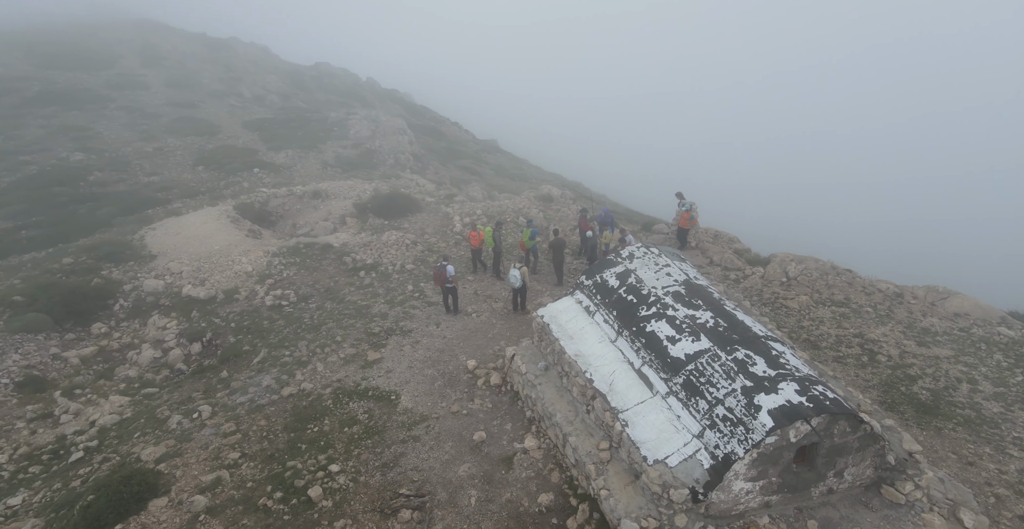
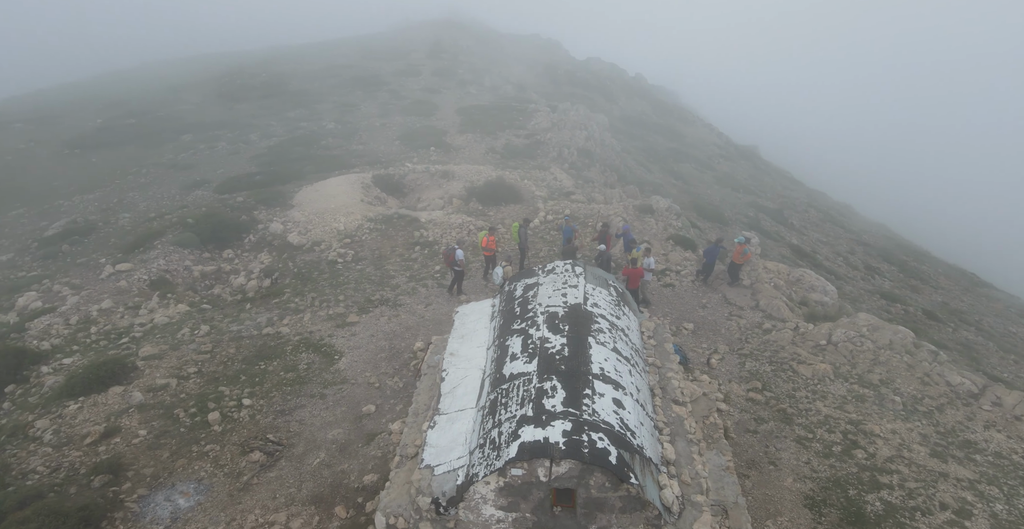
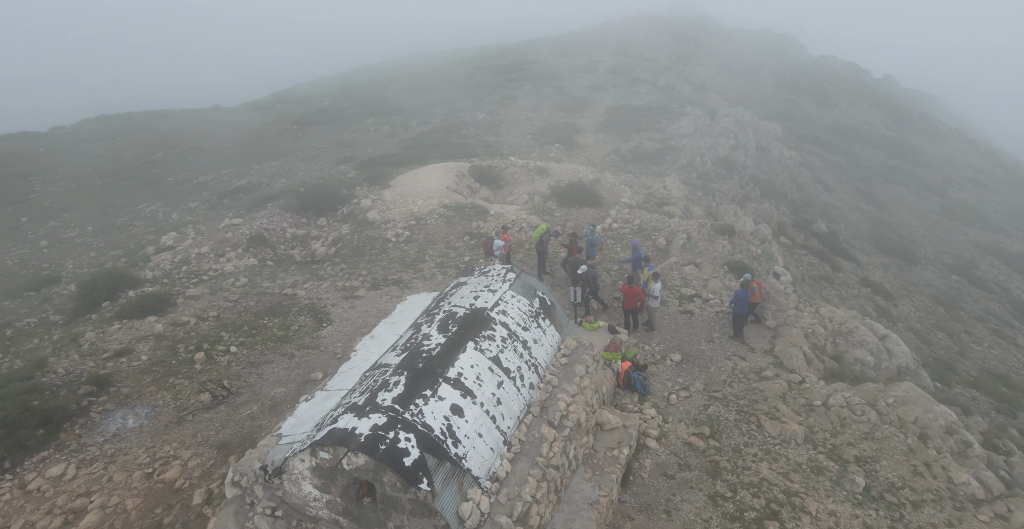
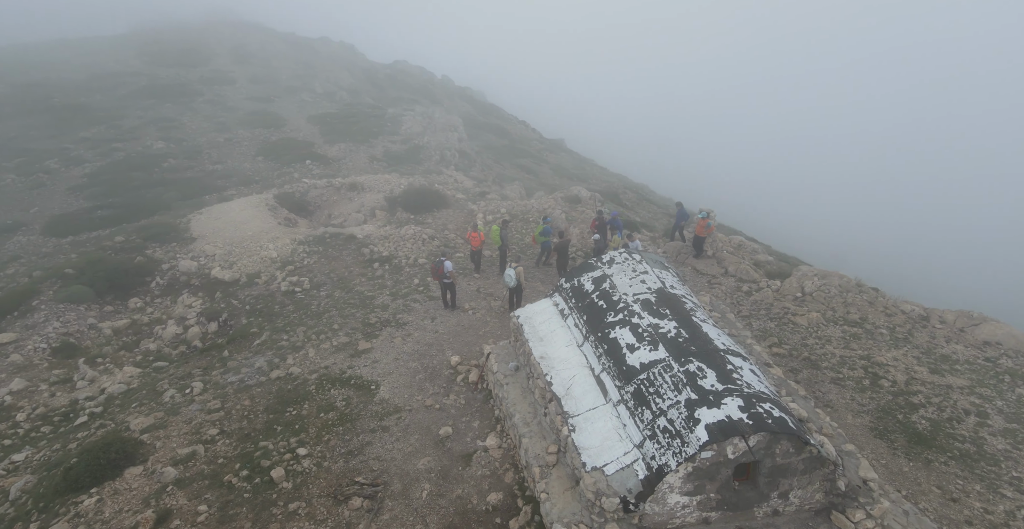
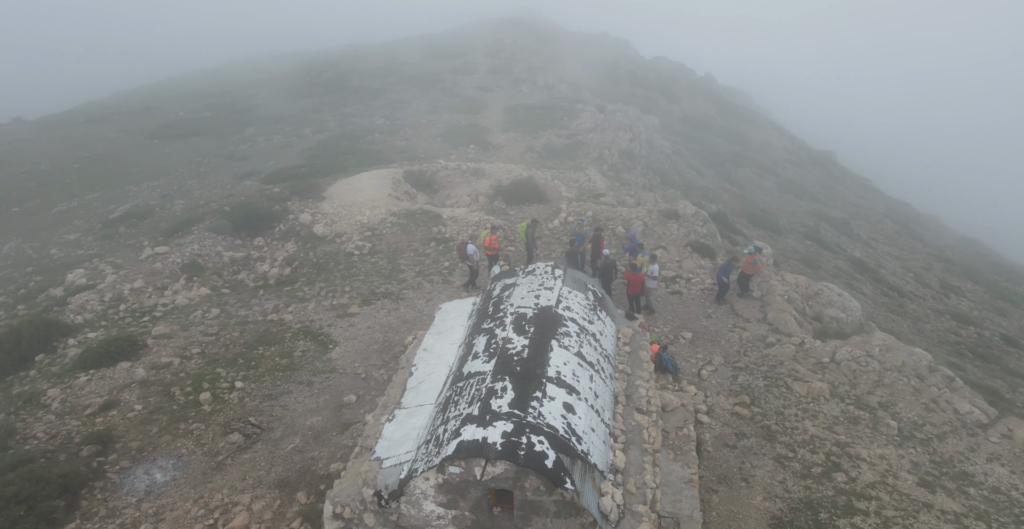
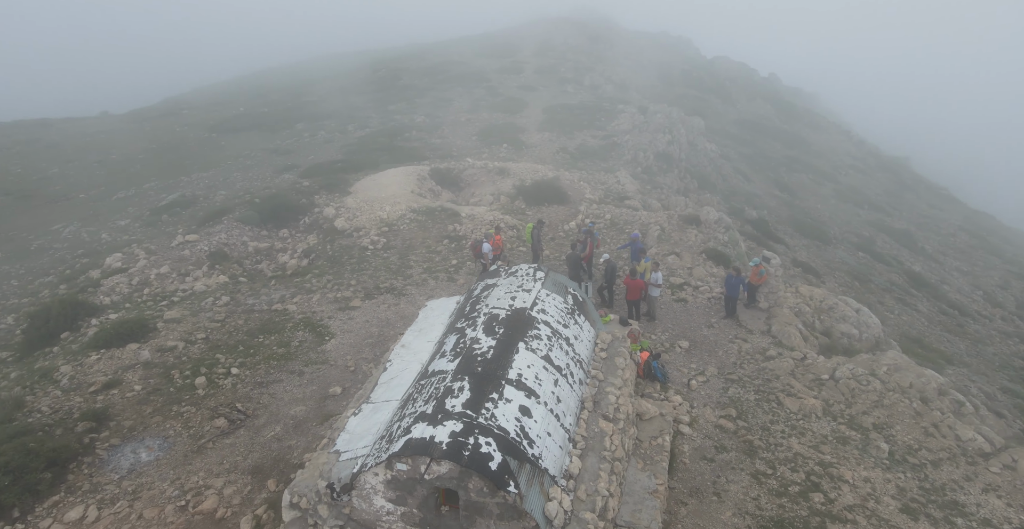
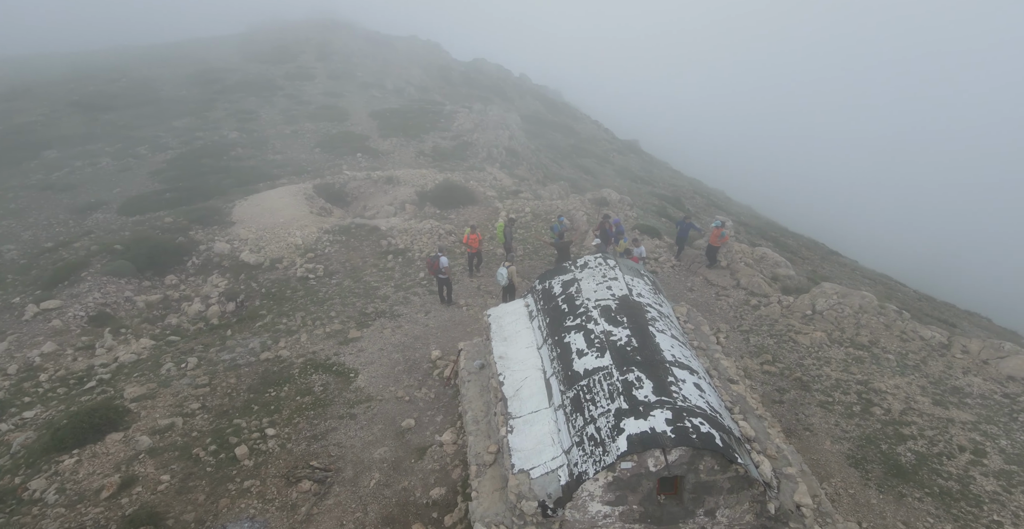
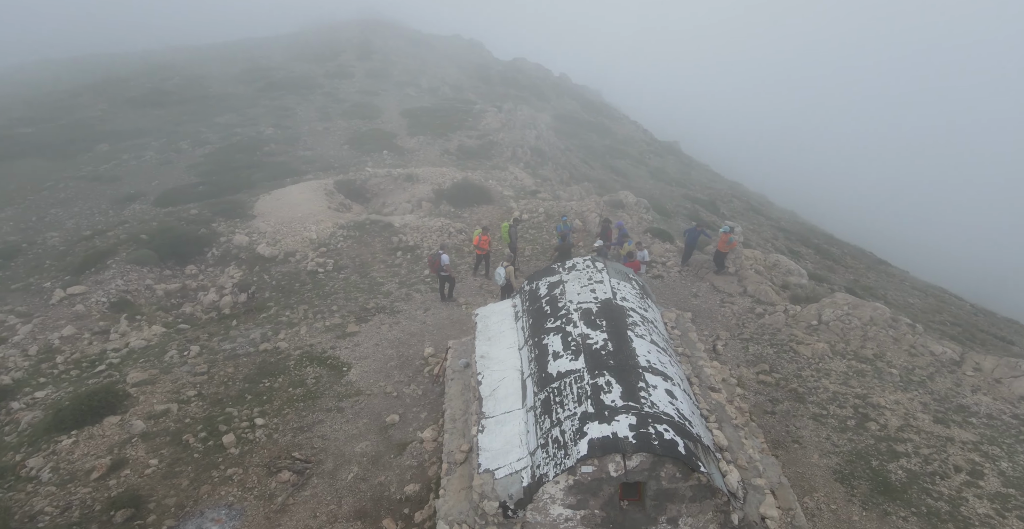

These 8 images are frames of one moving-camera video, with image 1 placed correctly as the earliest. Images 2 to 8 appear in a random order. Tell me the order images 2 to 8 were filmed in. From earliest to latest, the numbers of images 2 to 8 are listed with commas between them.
4, 7, 8, 2, 5, 6, 3
